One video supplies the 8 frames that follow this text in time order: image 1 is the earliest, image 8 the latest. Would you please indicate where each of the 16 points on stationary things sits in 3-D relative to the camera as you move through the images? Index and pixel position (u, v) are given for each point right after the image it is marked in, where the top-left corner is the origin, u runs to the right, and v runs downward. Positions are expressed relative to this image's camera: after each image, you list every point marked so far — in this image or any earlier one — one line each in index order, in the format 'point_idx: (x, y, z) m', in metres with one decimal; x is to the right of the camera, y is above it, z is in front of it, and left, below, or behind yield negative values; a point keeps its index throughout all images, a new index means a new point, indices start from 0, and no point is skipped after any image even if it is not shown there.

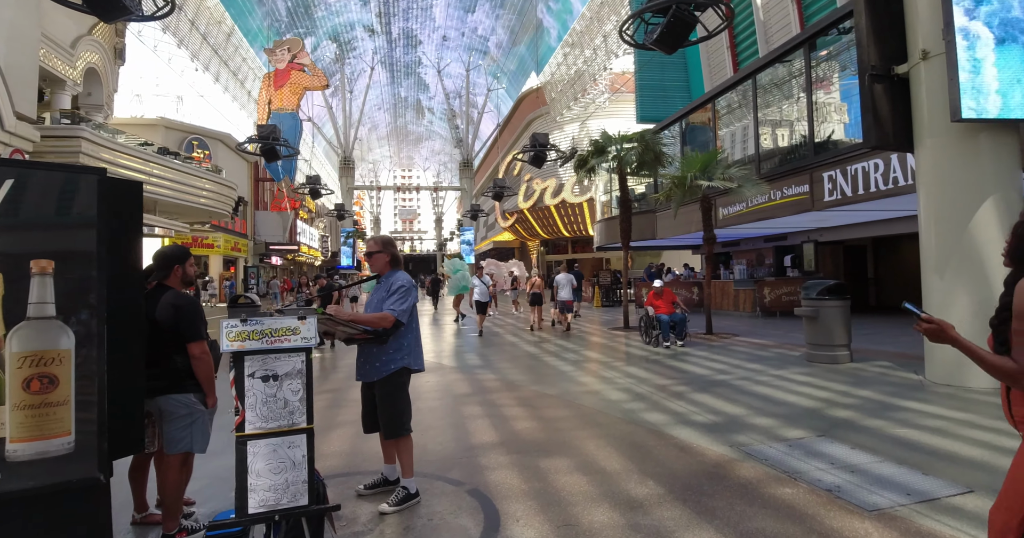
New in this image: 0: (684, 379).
0: (+2.9, -1.8, +9.3) m
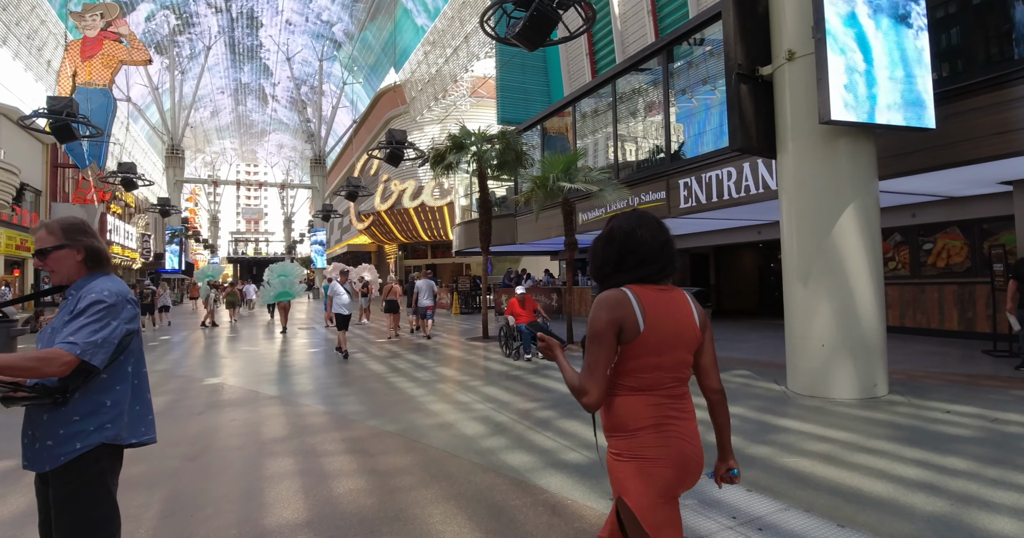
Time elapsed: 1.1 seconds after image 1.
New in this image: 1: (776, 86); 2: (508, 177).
0: (+0.5, -1.9, +8.2) m
1: (+4.1, +2.9, +8.6) m
2: (-0.1, +2.8, +16.9) m
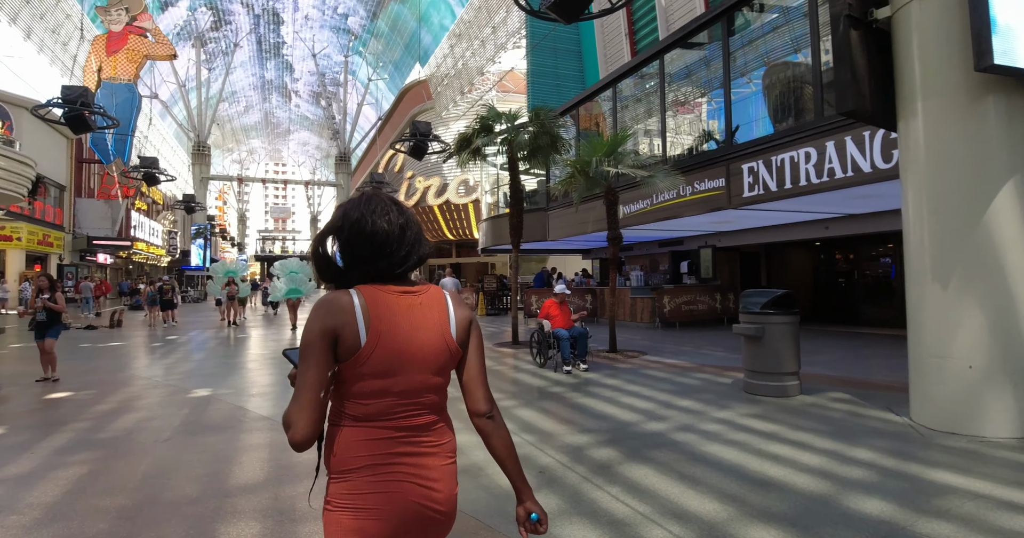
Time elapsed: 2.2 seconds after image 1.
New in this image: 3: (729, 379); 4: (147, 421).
0: (+1.1, -1.8, +6.4) m
1: (+4.7, +2.9, +6.7) m
2: (+0.8, +2.8, +15.1) m
3: (+3.6, -1.8, +9.2) m
4: (-4.5, -1.9, +6.8) m
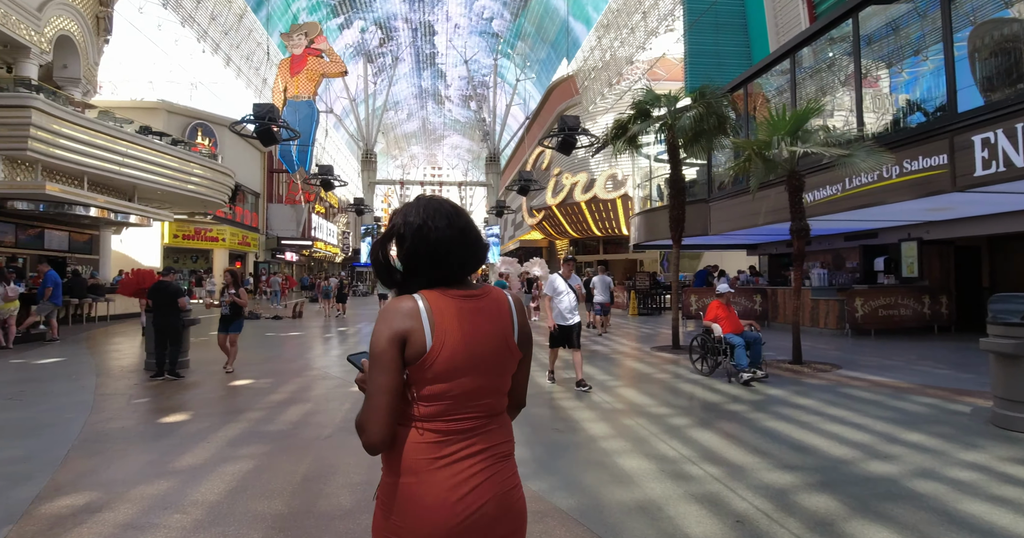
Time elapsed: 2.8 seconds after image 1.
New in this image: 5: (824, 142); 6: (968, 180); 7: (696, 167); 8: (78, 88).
0: (+2.8, -1.8, +5.1) m
1: (+6.4, +2.9, +4.5) m
2: (+4.8, +2.9, +13.6) m
3: (+5.9, -1.8, +7.1) m
4: (-2.5, -1.8, +6.9) m
5: (+6.2, +2.6, +11.0) m
6: (+8.1, +1.6, +9.6) m
7: (+5.8, +3.2, +17.5) m
8: (-13.4, +5.6, +16.9) m
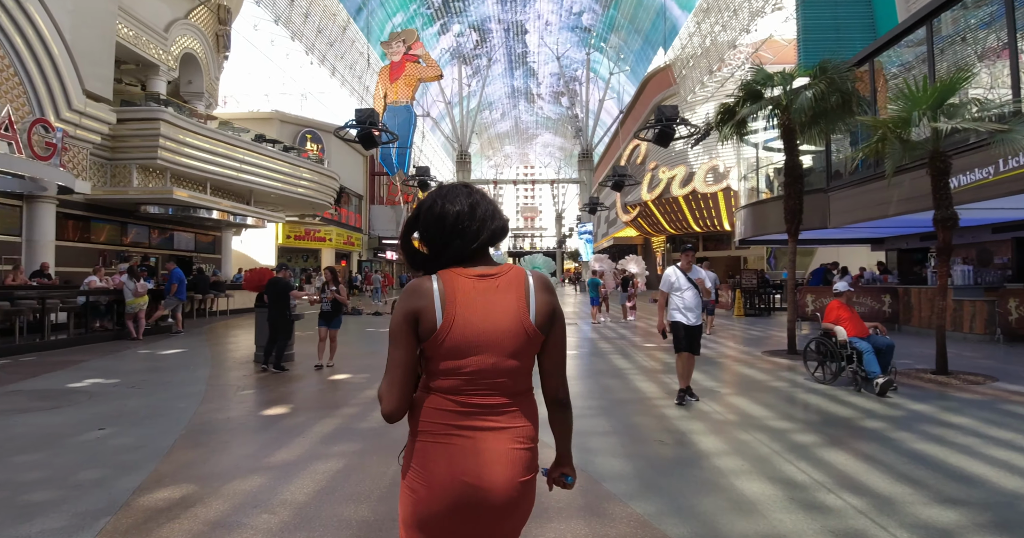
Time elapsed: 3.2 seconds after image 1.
0: (+3.6, -1.7, +4.2) m
1: (+7.0, +3.0, +2.9) m
2: (+7.0, +3.0, +12.2) m
3: (+7.0, -1.7, +5.7) m
4: (-1.3, -1.8, +6.8) m
5: (+7.9, +2.6, +9.4) m
6: (+9.5, +1.7, +7.7) m
7: (+8.7, +3.3, +15.8) m
8: (-10.4, +5.6, +18.5) m
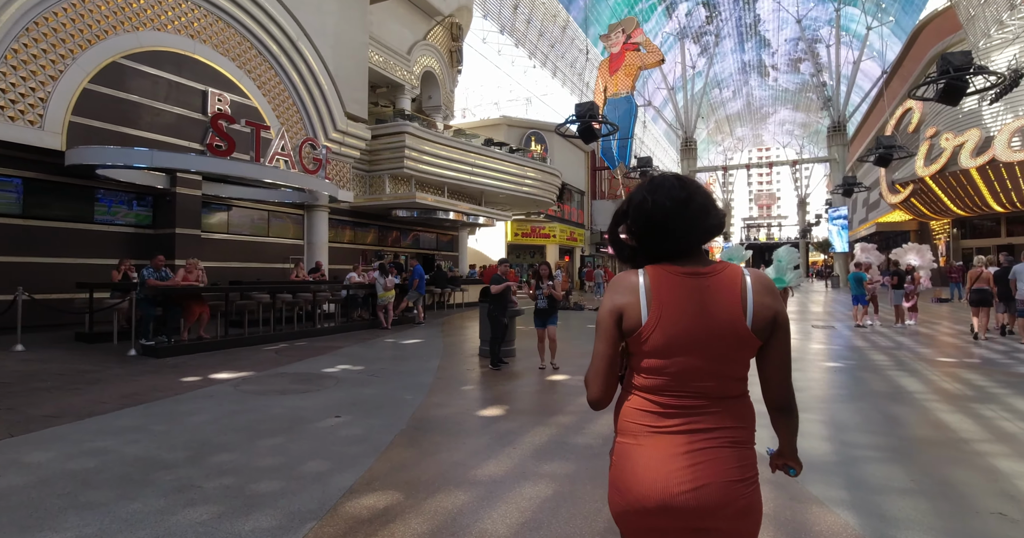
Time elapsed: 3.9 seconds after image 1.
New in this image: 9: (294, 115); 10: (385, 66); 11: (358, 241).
0: (+4.7, -1.7, +1.8) m
1: (+7.4, +3.1, -0.7) m
2: (+10.9, +3.2, +7.9) m
3: (+8.5, -1.6, +1.8) m
4: (+1.3, -1.7, +6.2) m
5: (+10.8, +2.8, +4.9) m
6: (+11.6, +1.8, +2.7) m
7: (+13.9, +3.6, +10.5) m
8: (-2.7, +5.8, +20.4) m
9: (-5.2, +3.7, +13.1) m
10: (-4.0, +6.3, +17.1) m
11: (-4.5, +0.8, +16.0) m
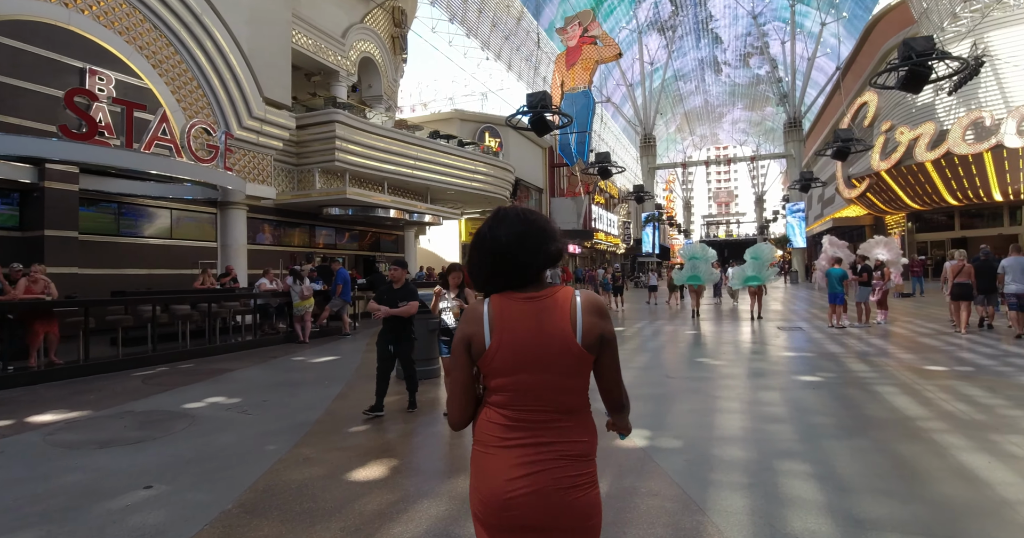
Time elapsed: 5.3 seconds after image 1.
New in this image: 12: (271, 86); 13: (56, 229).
0: (+4.2, -1.6, +0.8) m
1: (+6.9, +3.2, -1.5) m
2: (+9.9, +3.3, +7.2) m
3: (+8.0, -1.5, +1.0) m
4: (+0.5, -1.7, +4.9) m
5: (+9.9, +2.9, +4.3) m
6: (+10.9, +2.0, +2.1) m
7: (+12.7, +3.7, +10.1) m
8: (-4.5, +5.7, +18.9) m
9: (-6.5, +3.5, +11.5) m
10: (-5.6, +6.2, +15.5) m
11: (-6.0, +0.7, +14.4) m
12: (-5.7, +4.4, +13.1) m
13: (-7.5, +0.6, +9.0) m
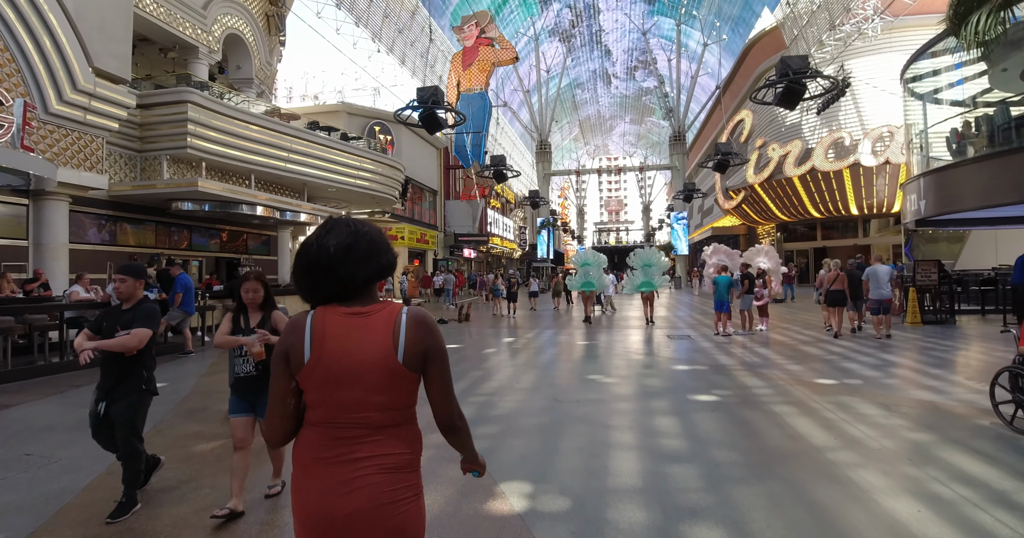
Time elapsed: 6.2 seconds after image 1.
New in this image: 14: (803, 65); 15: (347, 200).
0: (+3.8, -1.7, +0.7) m
1: (+7.0, +3.1, -1.1) m
2: (+8.3, +3.2, +8.0) m
3: (+7.5, -1.6, +1.6) m
4: (-0.6, -1.8, +4.0) m
5: (+8.9, +2.8, +5.2) m
6: (+10.2, +1.9, +3.2) m
7: (+10.5, +3.6, +11.4) m
8: (-8.0, +5.5, +16.9) m
9: (-8.6, +3.5, +9.2) m
10: (-8.4, +6.1, +13.4) m
11: (-8.6, +0.6, +12.2) m
12: (-8.1, +4.3, +11.0) m
13: (-9.1, +0.6, +6.5) m
14: (+9.6, +6.8, +18.8) m
15: (-6.0, +2.4, +19.6) m
